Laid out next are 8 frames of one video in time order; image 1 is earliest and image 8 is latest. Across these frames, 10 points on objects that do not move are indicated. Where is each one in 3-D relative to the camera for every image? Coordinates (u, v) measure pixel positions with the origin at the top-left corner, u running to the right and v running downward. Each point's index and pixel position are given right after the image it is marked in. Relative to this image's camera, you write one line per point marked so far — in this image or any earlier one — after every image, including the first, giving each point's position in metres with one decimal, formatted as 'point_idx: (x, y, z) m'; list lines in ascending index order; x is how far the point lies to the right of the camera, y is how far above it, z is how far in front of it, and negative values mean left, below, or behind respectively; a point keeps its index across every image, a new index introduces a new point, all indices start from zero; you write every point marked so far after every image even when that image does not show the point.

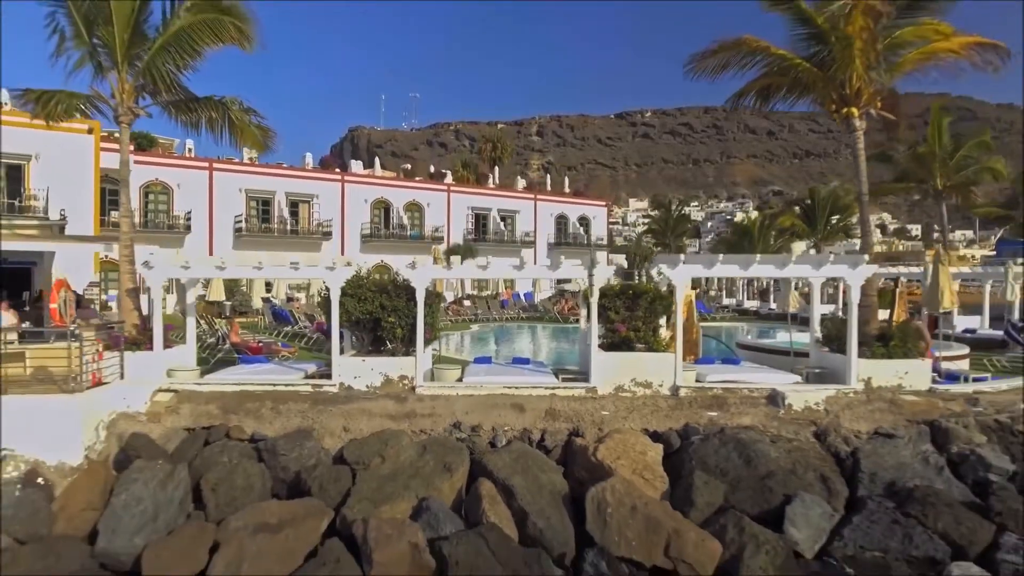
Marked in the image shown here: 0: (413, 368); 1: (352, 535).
0: (-1.3, -1.1, +11.1) m
1: (-1.5, -2.2, +7.8) m
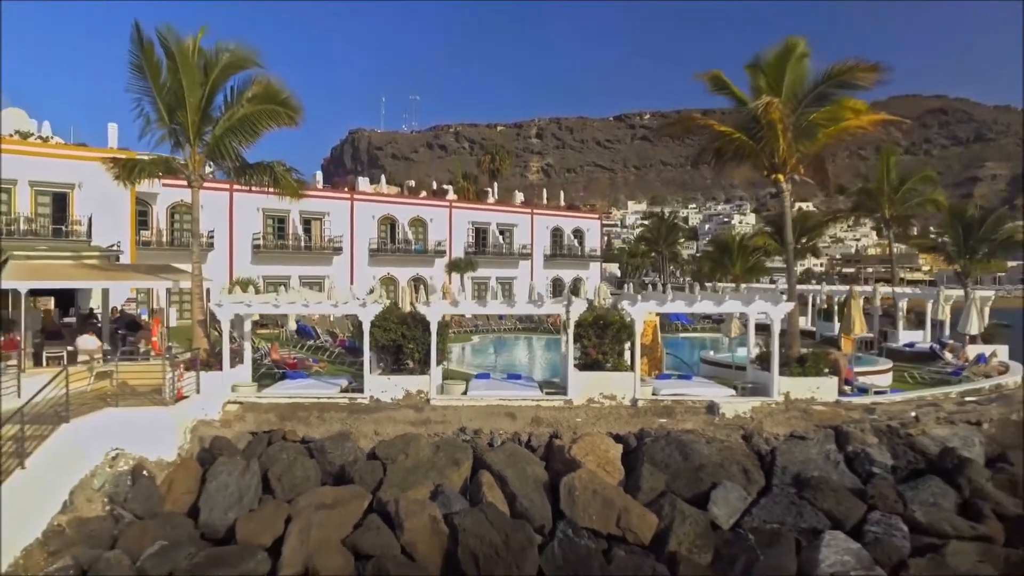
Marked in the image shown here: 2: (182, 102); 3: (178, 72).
0: (-1.4, -1.6, +13.9) m
1: (-1.6, -2.8, +10.7) m
2: (-5.5, +3.1, +14.1) m
3: (-5.5, +3.5, +13.9) m
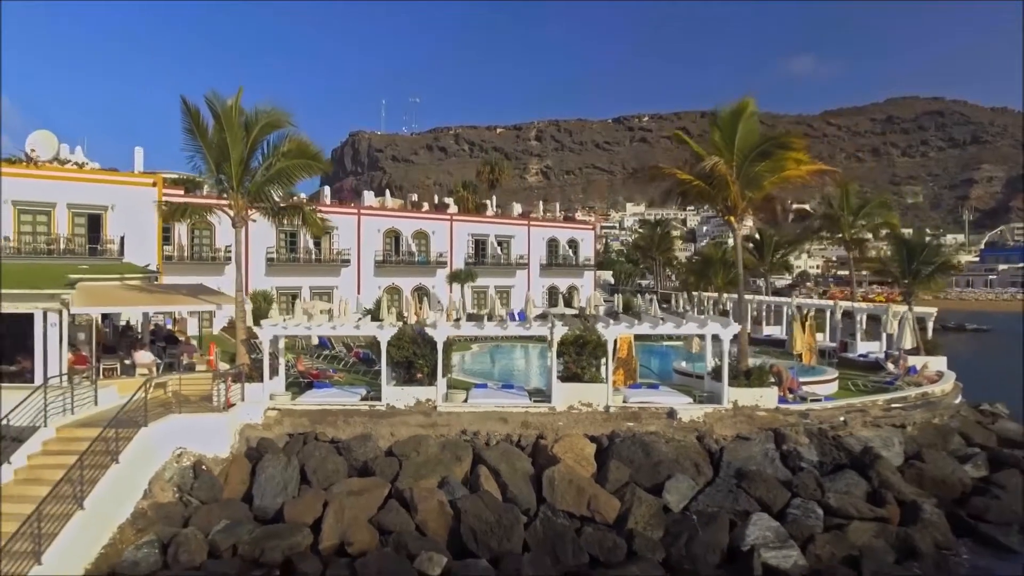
0: (-1.5, -2.1, +16.6) m
1: (-1.7, -3.3, +13.3) m
2: (-5.6, +2.6, +16.7) m
3: (-5.6, +3.0, +16.5) m
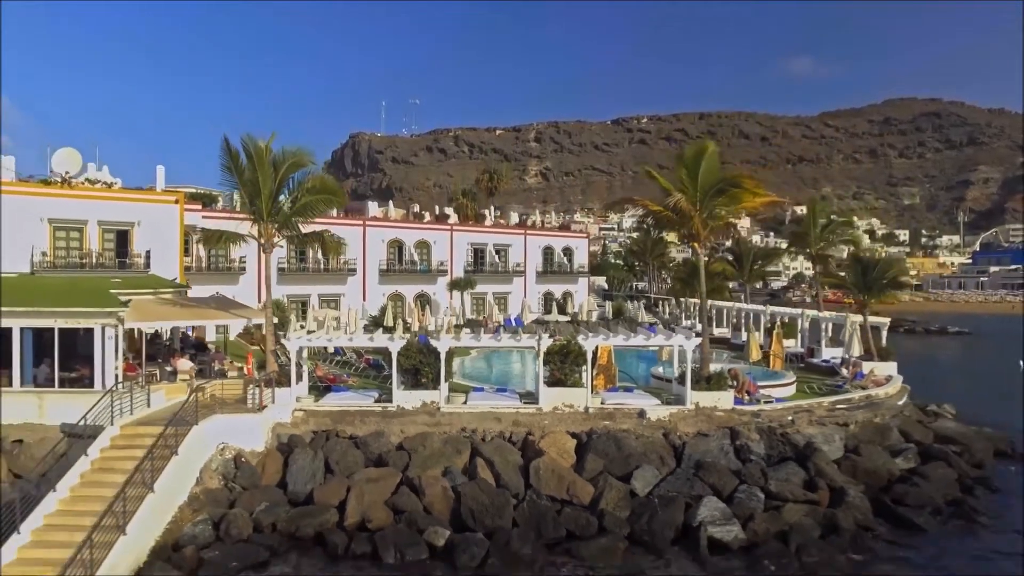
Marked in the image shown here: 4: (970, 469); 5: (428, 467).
0: (-1.7, -2.5, +19.2) m
1: (-1.9, -3.6, +15.9) m
2: (-5.8, +2.2, +19.3) m
3: (-5.8, +2.6, +19.1) m
4: (+10.7, -4.2, +19.8) m
5: (-1.6, -3.5, +16.5) m
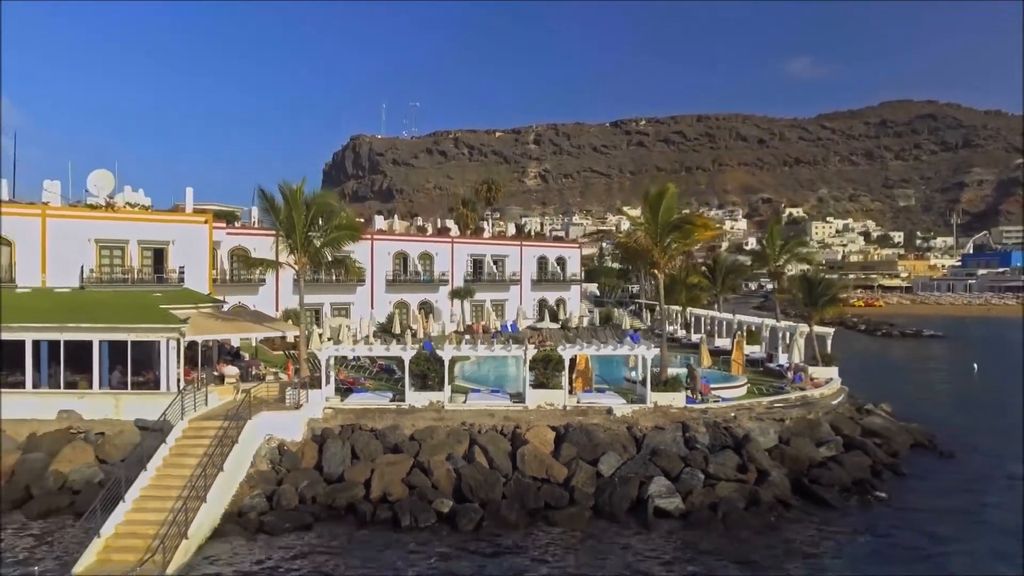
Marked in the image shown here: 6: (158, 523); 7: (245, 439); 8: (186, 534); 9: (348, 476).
0: (-1.9, -3.0, +23.2) m
1: (-2.1, -4.2, +19.9) m
2: (-6.0, +1.7, +23.4) m
3: (-6.0, +2.1, +23.1) m
4: (+10.4, -4.7, +23.8) m
5: (-1.9, -4.0, +20.6) m
6: (-6.9, -4.6, +16.5) m
7: (-6.2, -3.5, +19.7) m
8: (-6.4, -4.8, +16.6) m
9: (-3.8, -4.3, +19.6) m
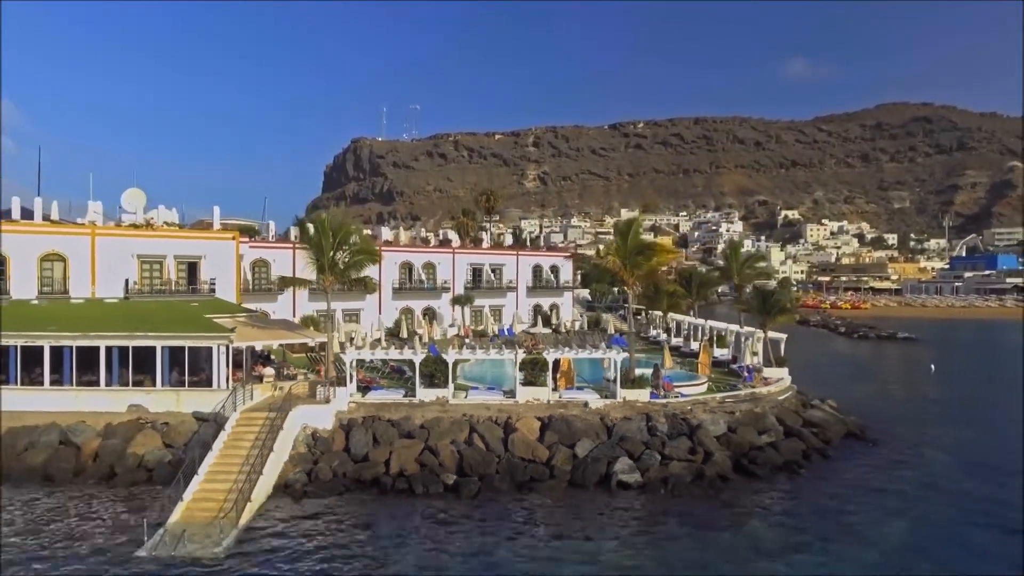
0: (-2.2, -3.4, +27.8) m
1: (-2.3, -4.6, +24.5) m
2: (-6.3, +1.2, +28.0) m
3: (-6.2, +1.7, +27.7) m
4: (+10.2, -5.2, +28.4) m
5: (-2.1, -4.5, +25.1) m
6: (-7.2, -5.1, +21.1) m
7: (-6.5, -4.0, +24.3) m
8: (-6.6, -5.3, +21.2) m
9: (-4.0, -4.8, +24.2) m
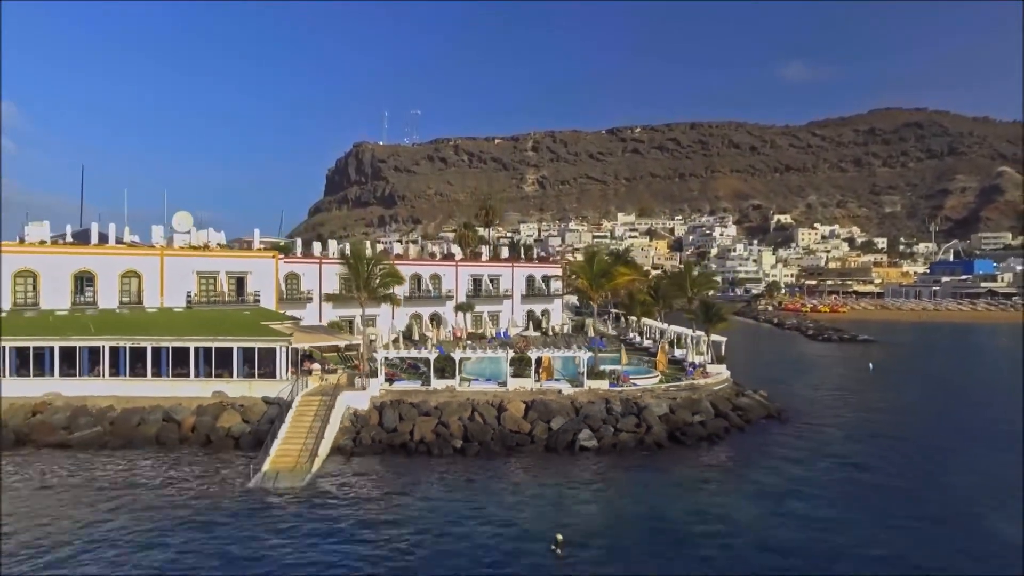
0: (-2.5, -4.1, +36.3) m
1: (-2.7, -5.3, +33.0) m
2: (-6.6, +0.6, +36.5) m
3: (-6.6, +1.0, +36.2) m
4: (+9.8, -5.8, +36.9) m
5: (-2.4, -5.1, +33.6) m
6: (-7.5, -5.7, +29.6) m
7: (-6.8, -4.6, +32.8) m
8: (-6.9, -5.9, +29.7) m
9: (-4.4, -5.4, +32.7) m
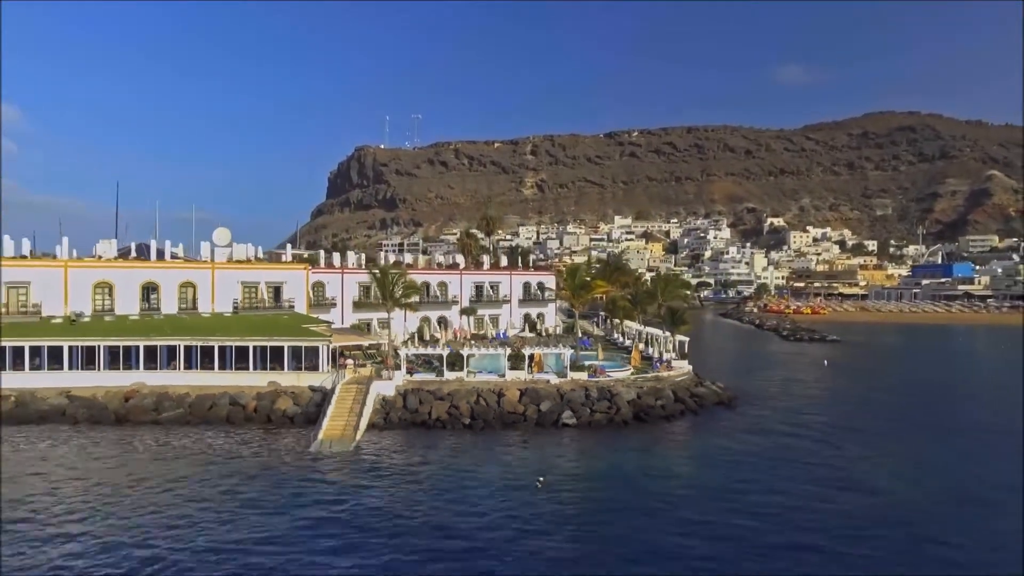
0: (-2.6, -4.6, +44.8) m
1: (-2.8, -5.8, +41.6) m
2: (-6.7, +0.1, +45.0) m
3: (-6.7, +0.5, +44.8) m
4: (+9.7, -6.3, +45.5) m
5: (-2.6, -5.6, +42.2) m
6: (-7.6, -6.2, +38.1) m
7: (-6.9, -5.1, +41.4) m
8: (-7.1, -6.4, +38.2) m
9: (-4.5, -5.9, +41.3) m
